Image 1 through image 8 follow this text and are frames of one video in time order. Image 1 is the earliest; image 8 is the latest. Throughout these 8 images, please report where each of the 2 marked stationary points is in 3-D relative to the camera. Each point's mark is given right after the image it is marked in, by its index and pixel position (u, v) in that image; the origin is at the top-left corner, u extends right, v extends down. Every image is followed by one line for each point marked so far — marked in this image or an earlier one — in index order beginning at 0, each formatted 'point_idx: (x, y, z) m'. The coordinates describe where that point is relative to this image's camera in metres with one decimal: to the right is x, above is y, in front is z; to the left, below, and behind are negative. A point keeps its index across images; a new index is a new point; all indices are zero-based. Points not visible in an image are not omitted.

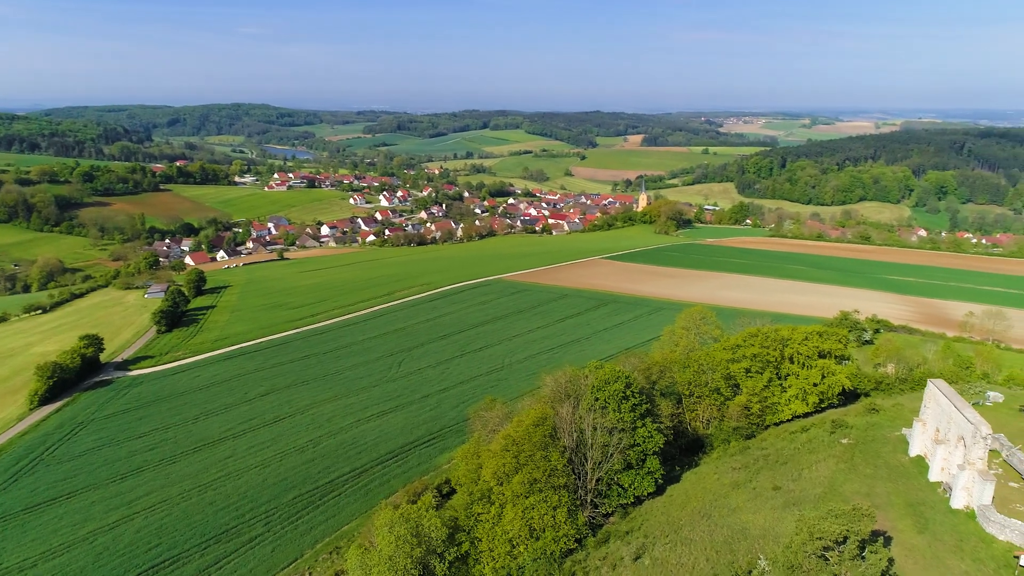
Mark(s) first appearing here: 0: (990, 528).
0: (+11.9, -5.9, +17.8) m
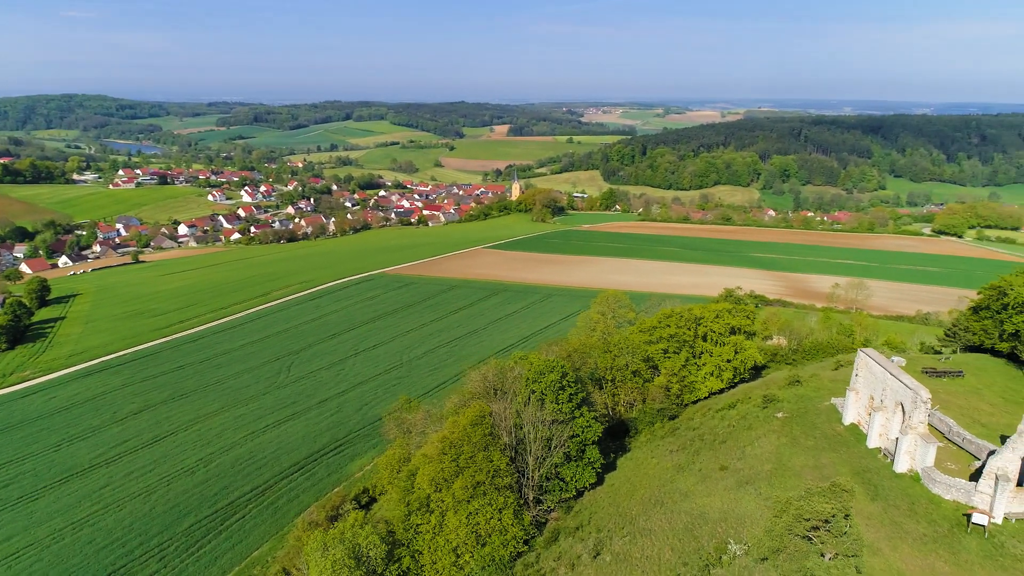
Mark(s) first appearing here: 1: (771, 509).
0: (+10.9, -5.1, +18.3) m
1: (+6.8, -5.7, +18.4) m
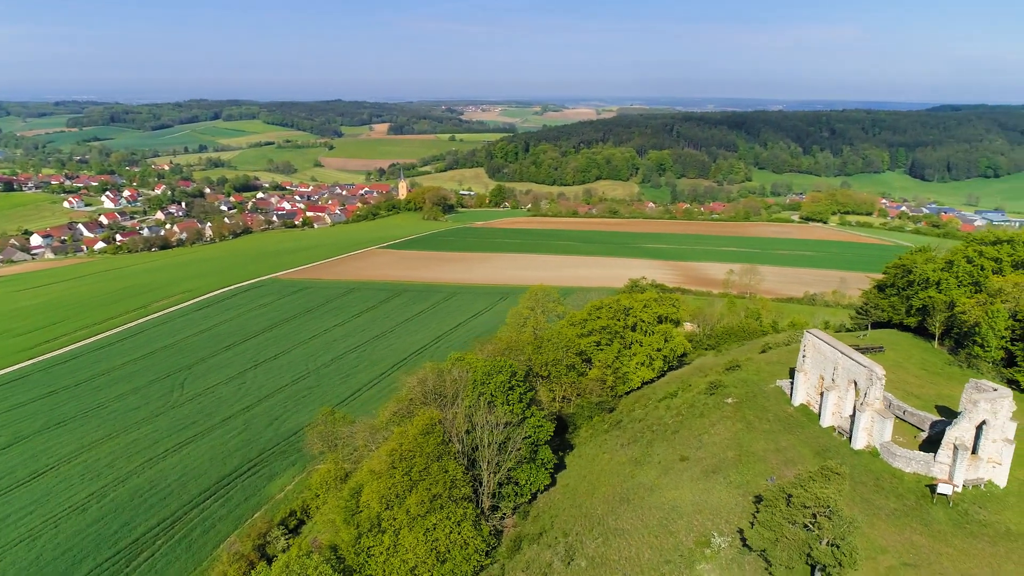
0: (+10.1, -4.6, +18.7) m
1: (+6.1, -5.3, +18.2) m
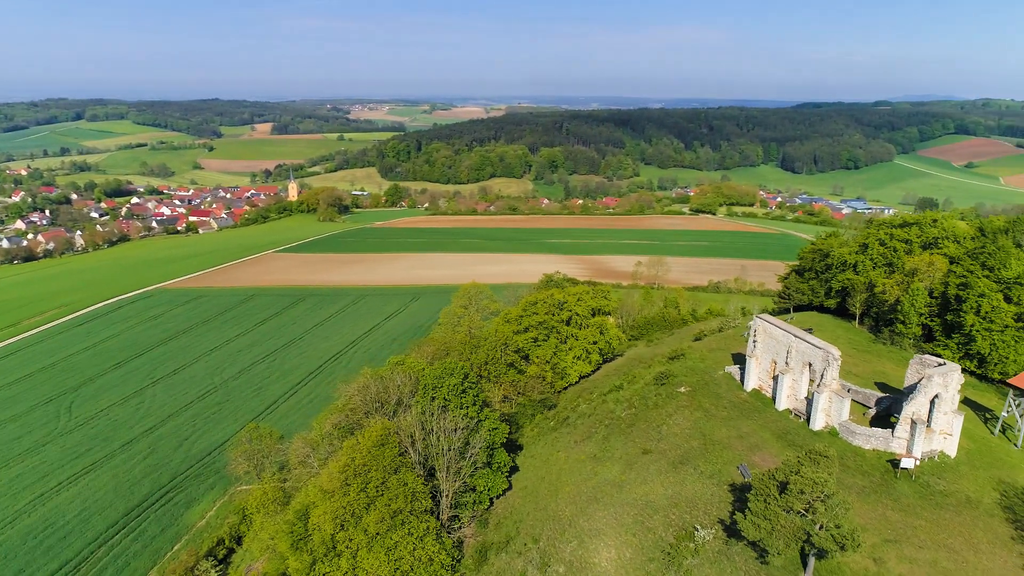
0: (+9.2, -4.1, +19.1) m
1: (+5.4, -5.0, +18.0) m
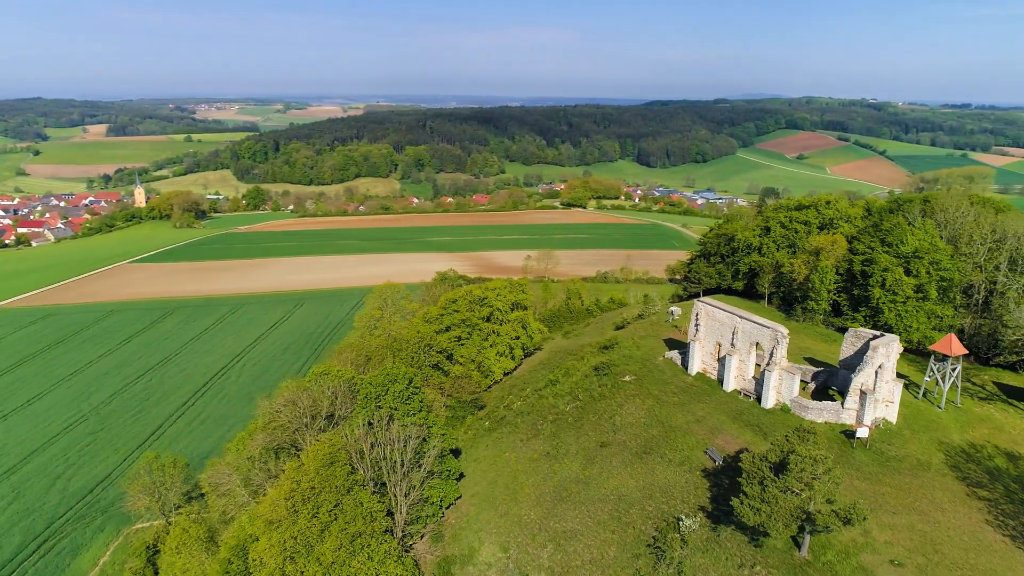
0: (+8.1, -3.5, +19.6) m
1: (+4.6, -4.6, +17.8) m
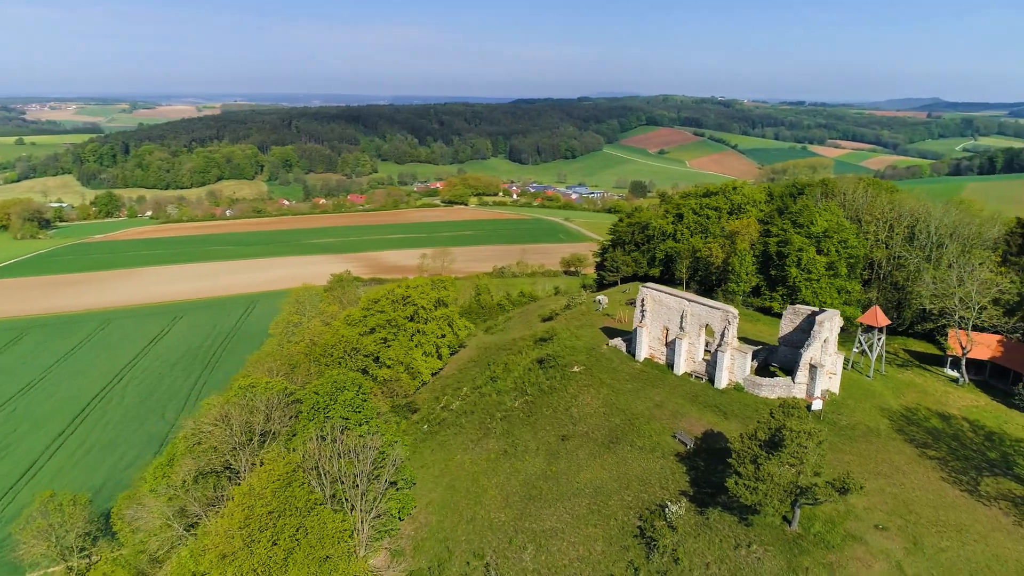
0: (+7.0, -2.9, +20.0) m
1: (+3.9, -4.2, +17.7) m
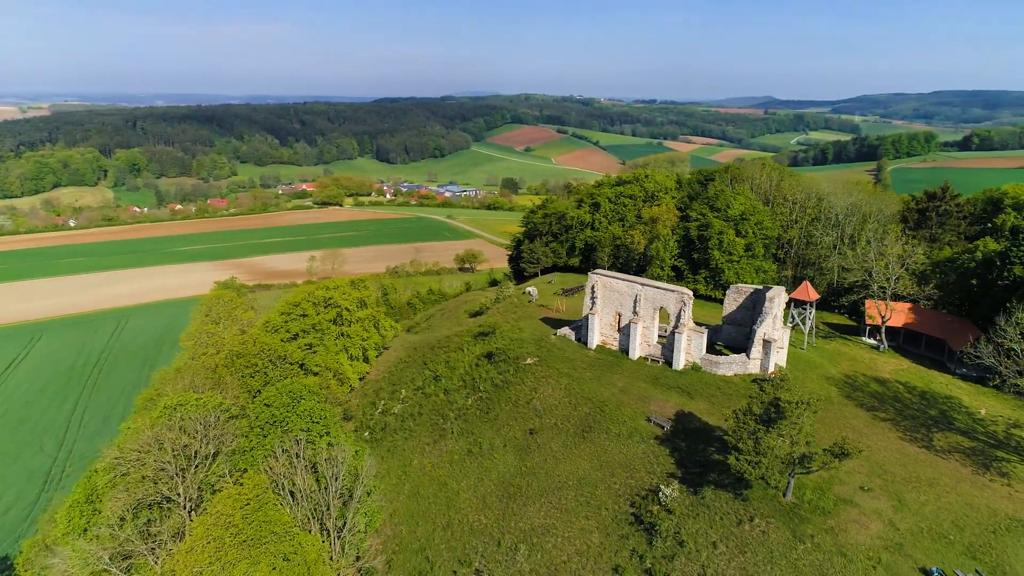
0: (+5.9, -2.3, +20.4) m
1: (+3.4, -3.8, +17.6) m
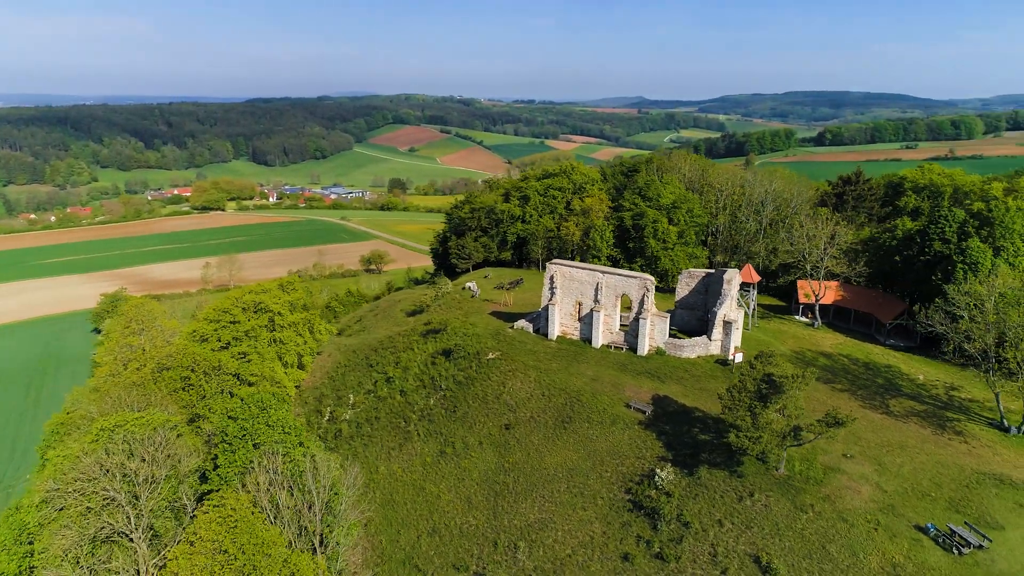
0: (+4.9, -1.9, +20.8) m
1: (+2.9, -3.4, +17.5) m
